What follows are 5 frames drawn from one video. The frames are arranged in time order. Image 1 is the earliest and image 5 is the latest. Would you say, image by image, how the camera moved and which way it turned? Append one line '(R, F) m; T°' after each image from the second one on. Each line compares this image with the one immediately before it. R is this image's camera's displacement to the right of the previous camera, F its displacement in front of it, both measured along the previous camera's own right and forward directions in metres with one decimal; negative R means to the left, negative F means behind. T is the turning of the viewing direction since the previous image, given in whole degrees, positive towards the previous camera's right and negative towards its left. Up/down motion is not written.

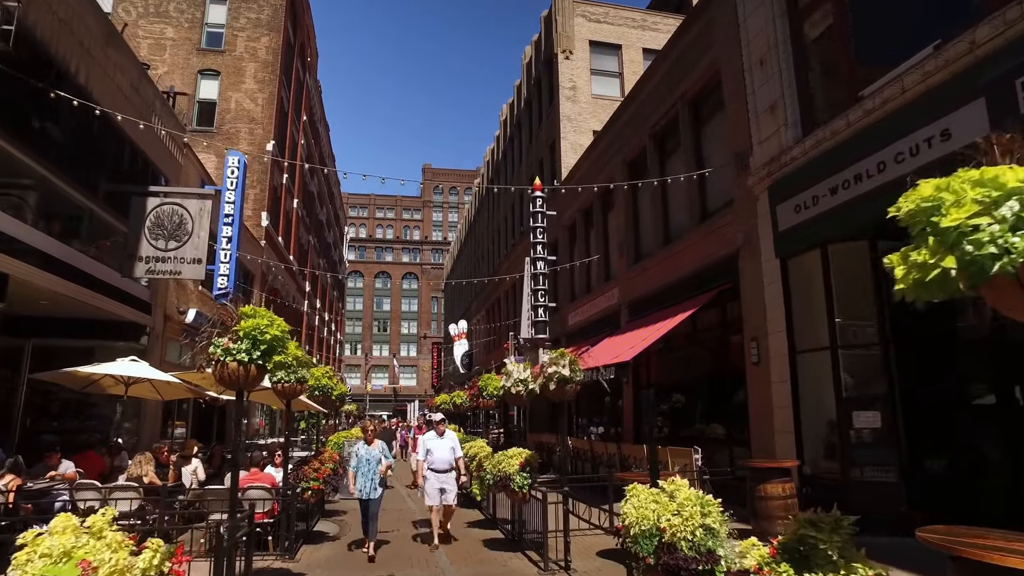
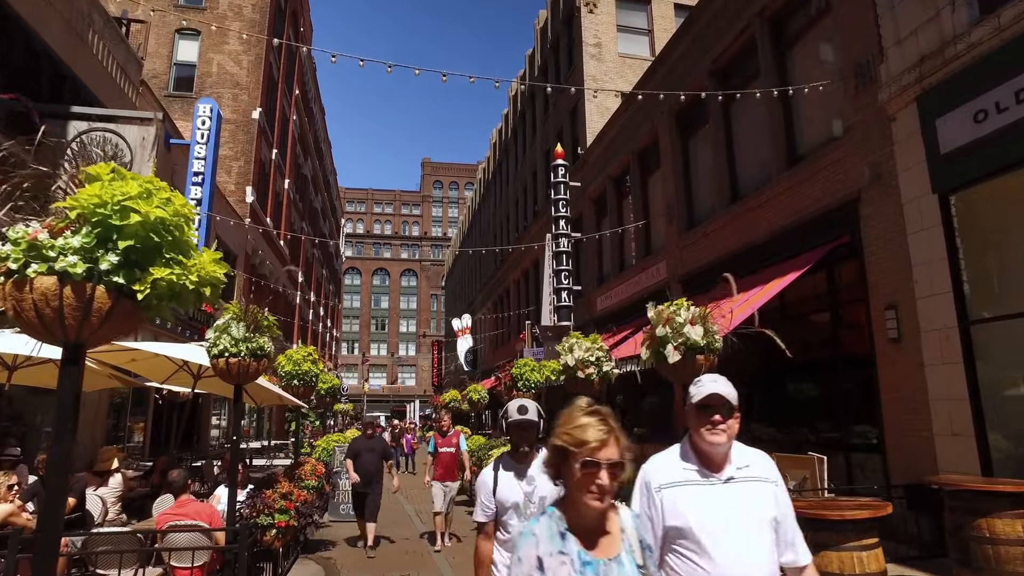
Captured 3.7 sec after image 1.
(-0.8, +3.1) m; 0°
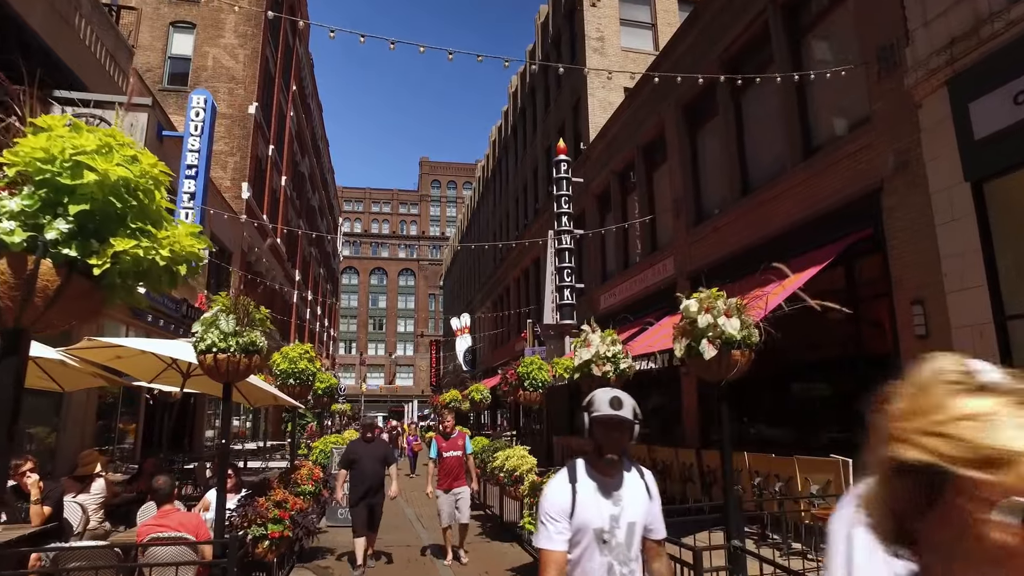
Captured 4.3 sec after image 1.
(-0.1, +0.4) m; 0°
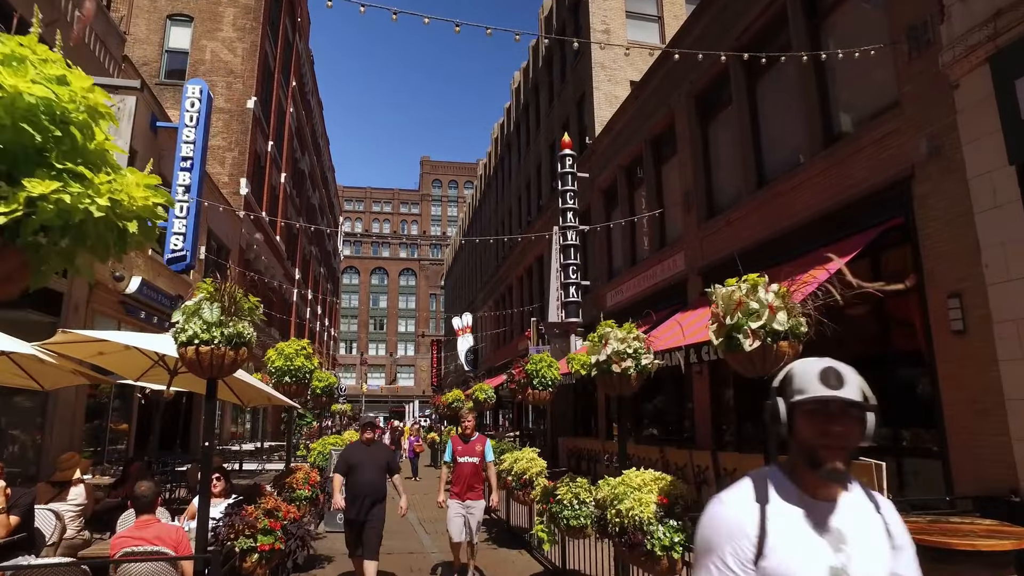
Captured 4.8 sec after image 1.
(-0.1, +0.5) m; 0°
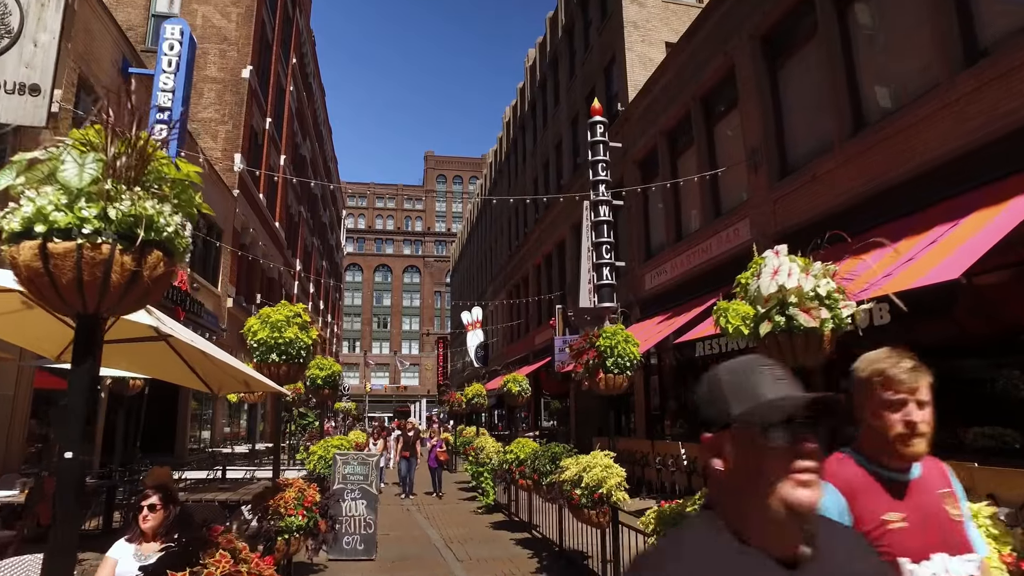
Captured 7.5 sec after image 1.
(-0.7, +2.3) m; 0°
